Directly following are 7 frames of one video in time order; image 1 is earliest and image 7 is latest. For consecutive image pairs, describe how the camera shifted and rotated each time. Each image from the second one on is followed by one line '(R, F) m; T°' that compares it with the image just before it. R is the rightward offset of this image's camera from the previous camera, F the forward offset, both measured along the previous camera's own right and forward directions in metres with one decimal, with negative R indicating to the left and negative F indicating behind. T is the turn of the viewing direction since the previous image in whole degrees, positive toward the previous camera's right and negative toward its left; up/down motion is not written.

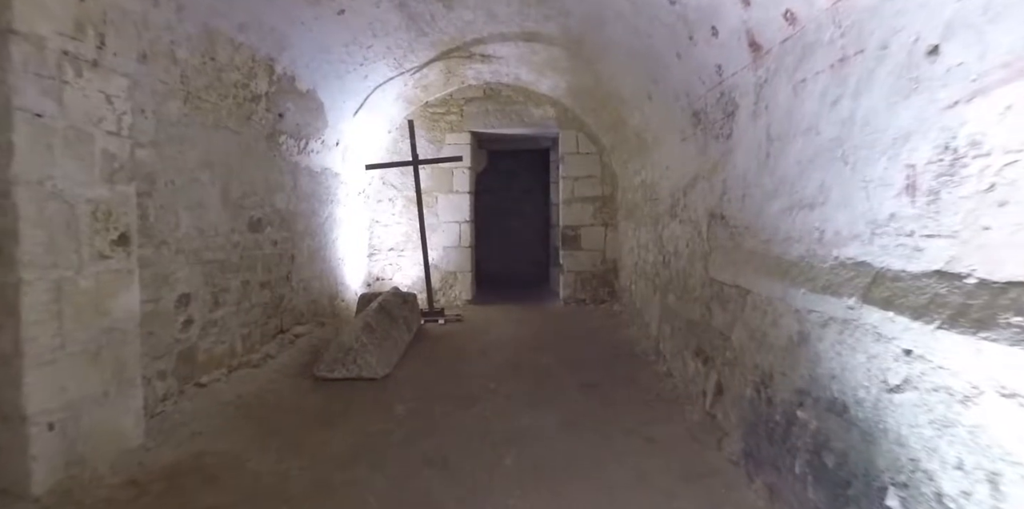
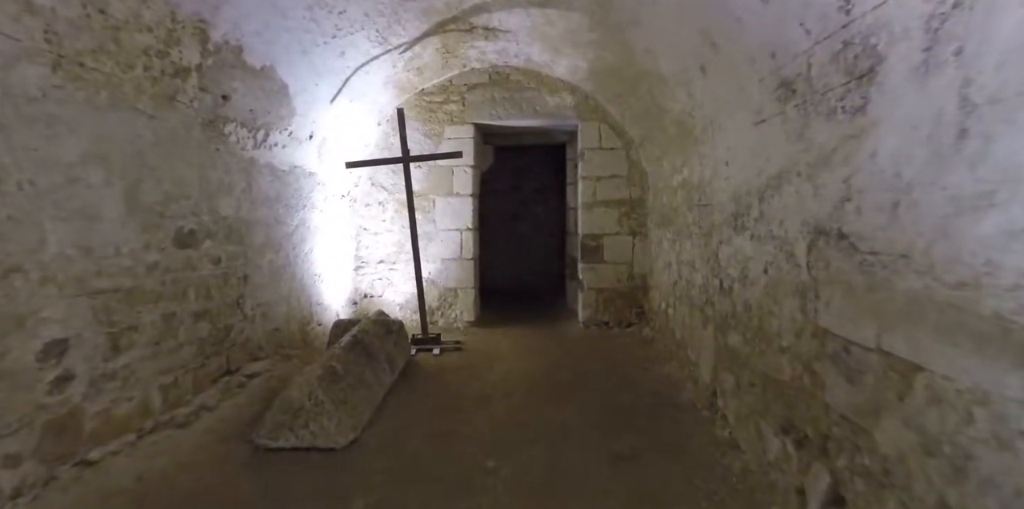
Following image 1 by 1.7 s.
(0.0, +0.6) m; -2°
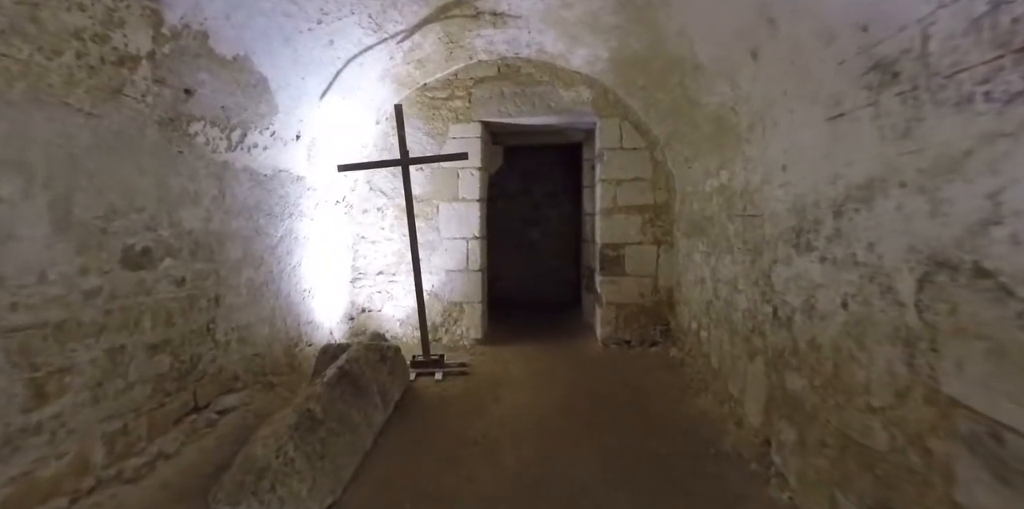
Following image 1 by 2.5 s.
(0.0, +0.3) m; -1°
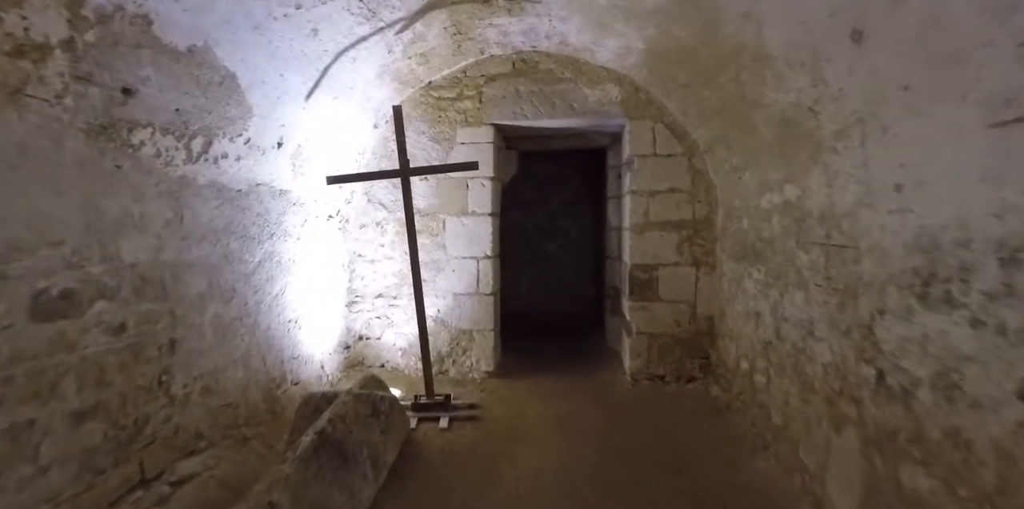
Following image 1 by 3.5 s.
(0.0, +0.4) m; -1°
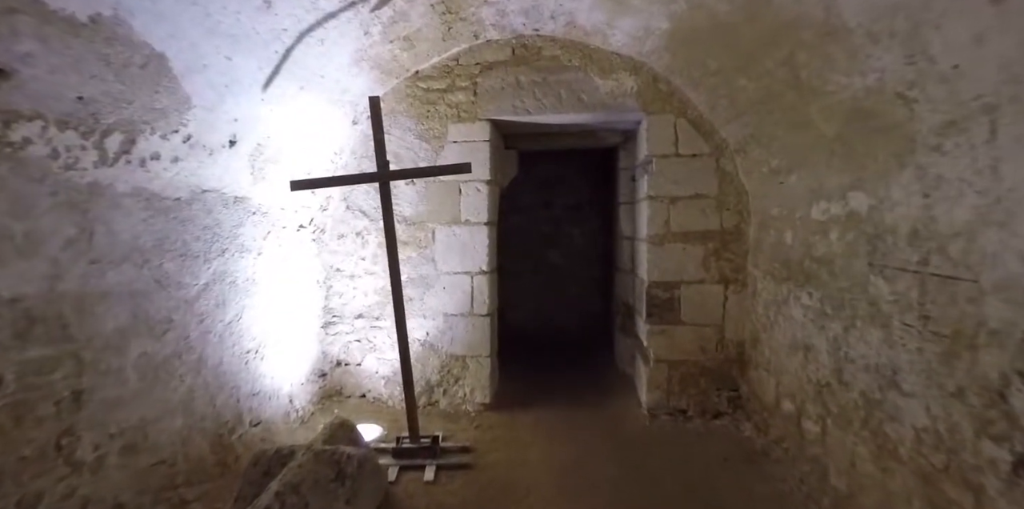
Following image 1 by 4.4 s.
(0.0, +0.3) m; 0°
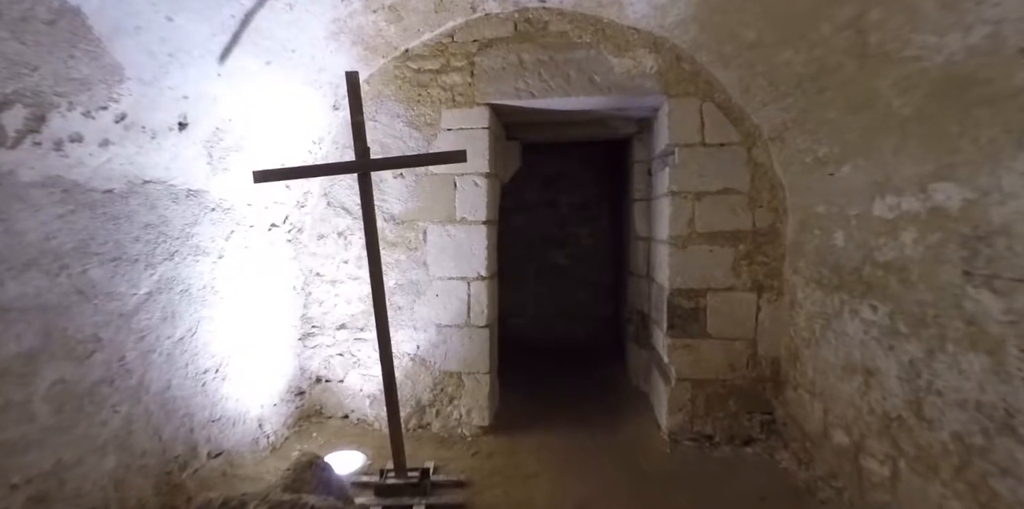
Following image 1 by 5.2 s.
(0.0, +0.3) m; 0°
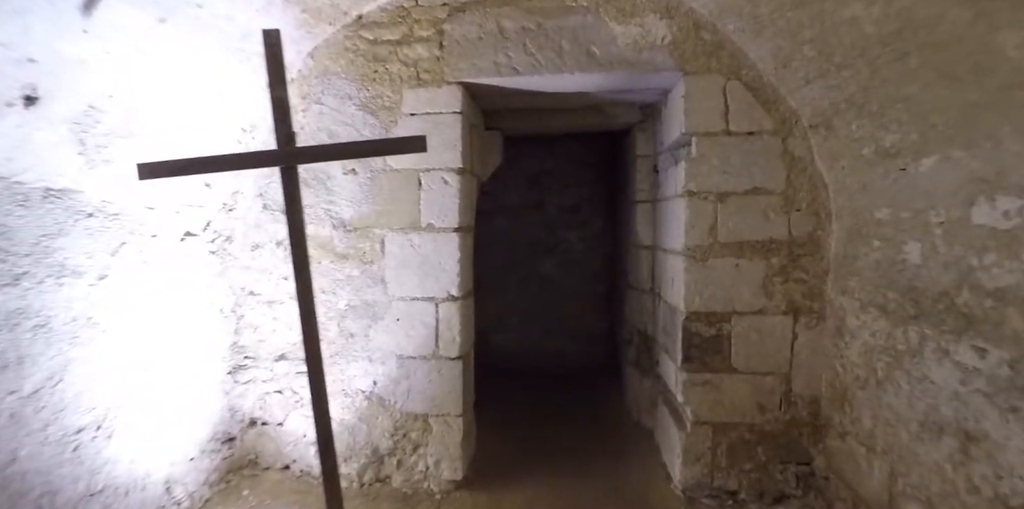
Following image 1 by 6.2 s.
(0.0, +0.4) m; +1°
